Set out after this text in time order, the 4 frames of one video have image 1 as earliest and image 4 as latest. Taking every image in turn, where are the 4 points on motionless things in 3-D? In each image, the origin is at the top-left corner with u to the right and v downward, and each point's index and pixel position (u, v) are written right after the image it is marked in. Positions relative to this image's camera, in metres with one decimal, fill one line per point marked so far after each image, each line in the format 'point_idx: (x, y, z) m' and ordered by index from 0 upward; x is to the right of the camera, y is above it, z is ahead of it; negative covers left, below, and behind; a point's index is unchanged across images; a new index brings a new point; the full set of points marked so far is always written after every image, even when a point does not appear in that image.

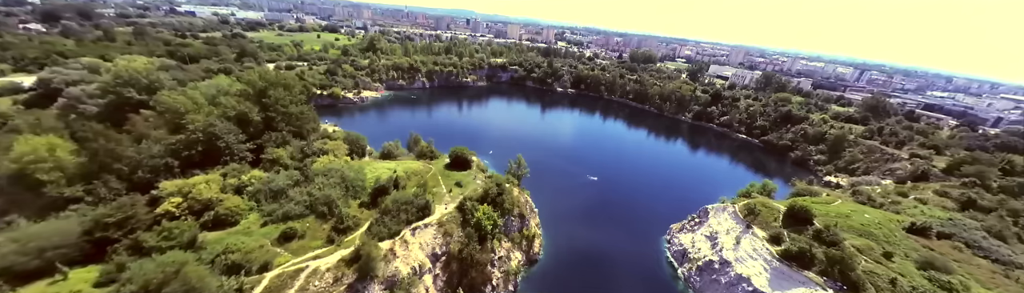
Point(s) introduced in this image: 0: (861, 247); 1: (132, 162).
0: (+21.1, -6.0, +17.7) m
1: (-20.8, -0.8, +16.1) m
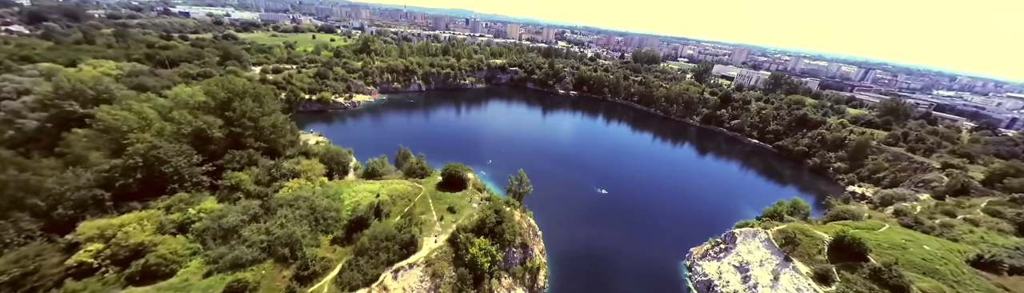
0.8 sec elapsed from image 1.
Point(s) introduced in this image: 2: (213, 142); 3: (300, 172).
0: (+21.1, -7.3, +14.7) m
1: (-20.8, -2.2, +13.2) m
2: (-19.7, +0.4, +19.2) m
3: (-14.3, -1.7, +19.7) m
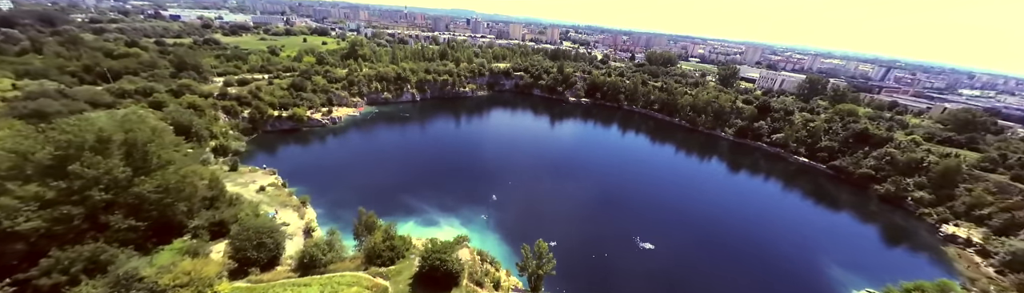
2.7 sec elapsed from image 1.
0: (+21.9, -10.7, +6.6) m
1: (-20.1, -5.9, +5.4) m
2: (-18.9, -3.3, +11.4) m
3: (-13.5, -5.3, +11.8) m
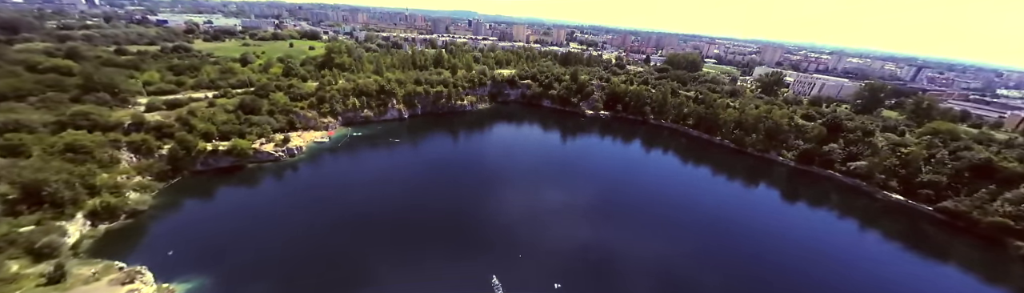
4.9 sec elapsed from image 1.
0: (+22.5, -15.2, -4.2) m
1: (-19.5, -10.6, -4.8) m
2: (-18.3, -8.0, +1.2) m
3: (-12.9, -10.0, +1.5) m
